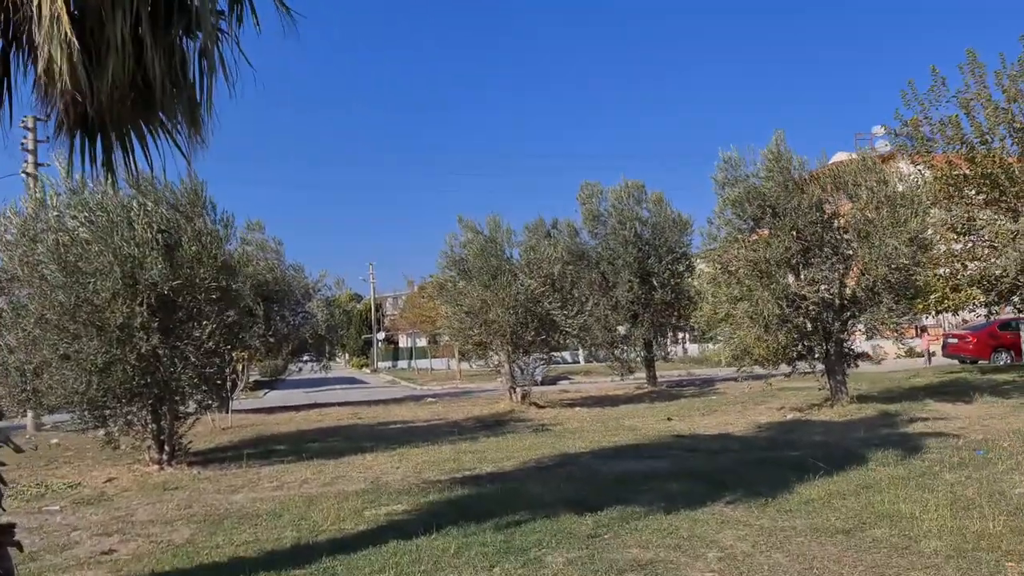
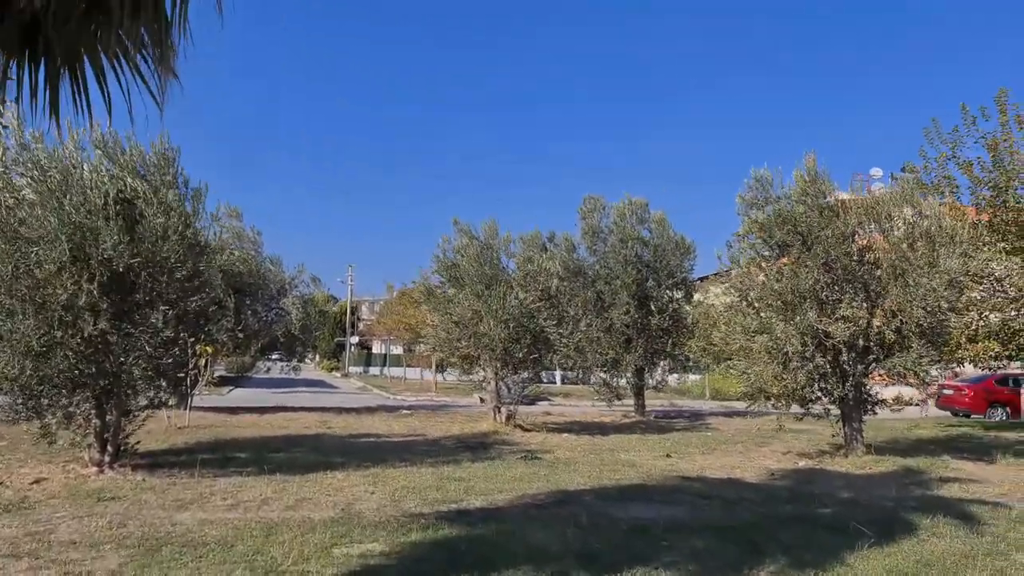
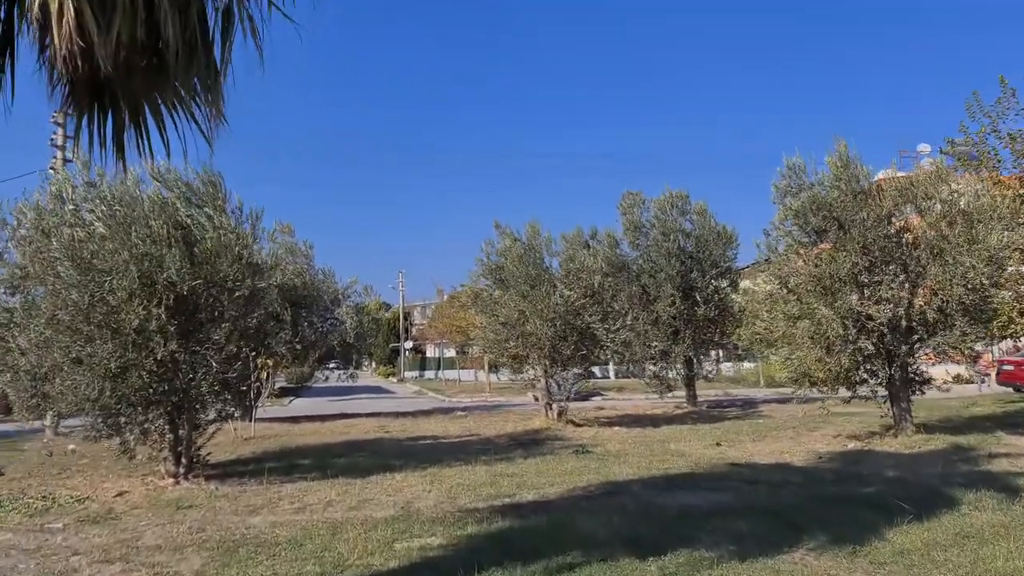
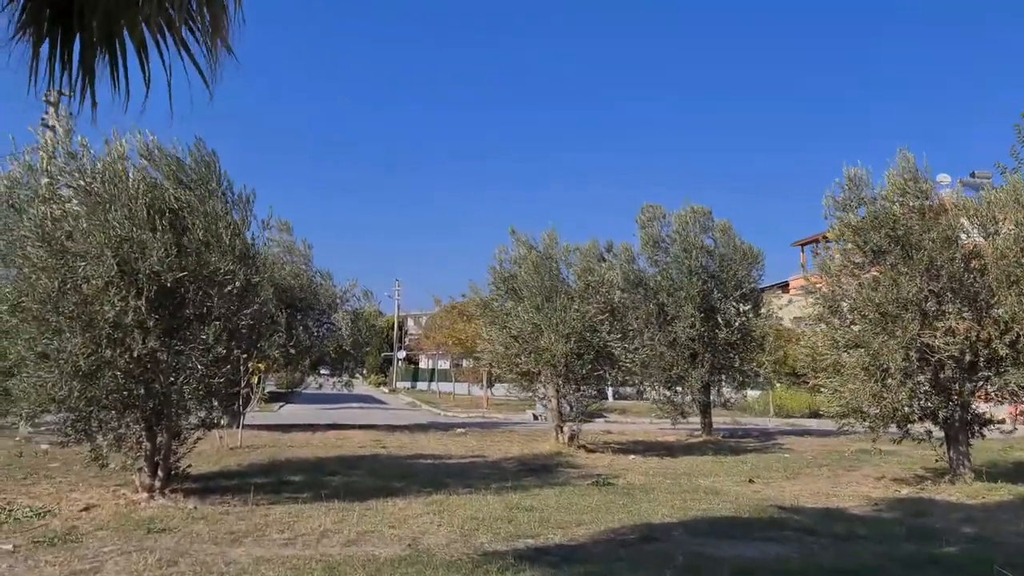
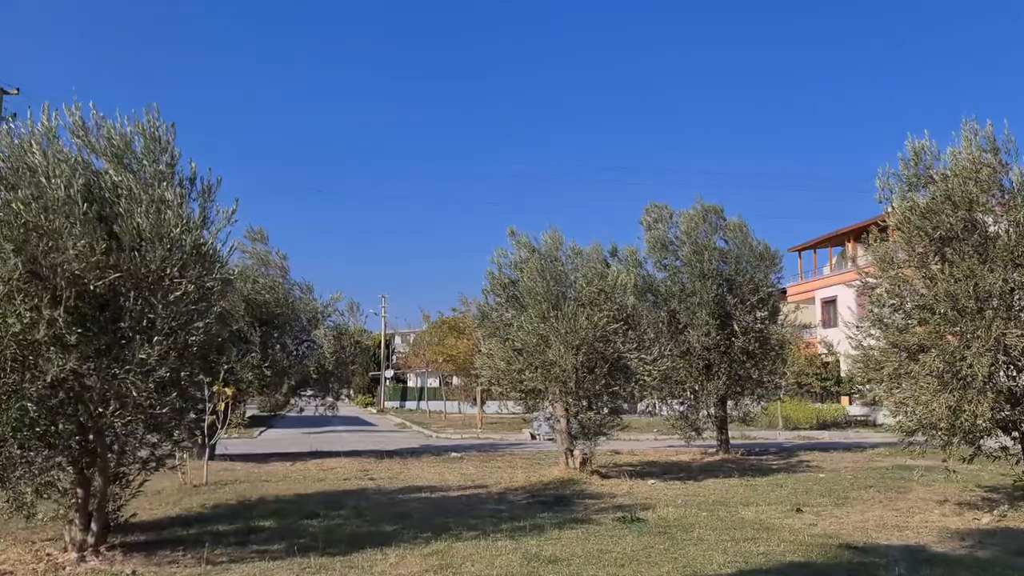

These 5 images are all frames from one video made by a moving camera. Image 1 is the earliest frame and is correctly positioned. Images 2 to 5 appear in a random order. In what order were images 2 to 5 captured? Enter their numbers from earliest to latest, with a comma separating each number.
3, 2, 4, 5
